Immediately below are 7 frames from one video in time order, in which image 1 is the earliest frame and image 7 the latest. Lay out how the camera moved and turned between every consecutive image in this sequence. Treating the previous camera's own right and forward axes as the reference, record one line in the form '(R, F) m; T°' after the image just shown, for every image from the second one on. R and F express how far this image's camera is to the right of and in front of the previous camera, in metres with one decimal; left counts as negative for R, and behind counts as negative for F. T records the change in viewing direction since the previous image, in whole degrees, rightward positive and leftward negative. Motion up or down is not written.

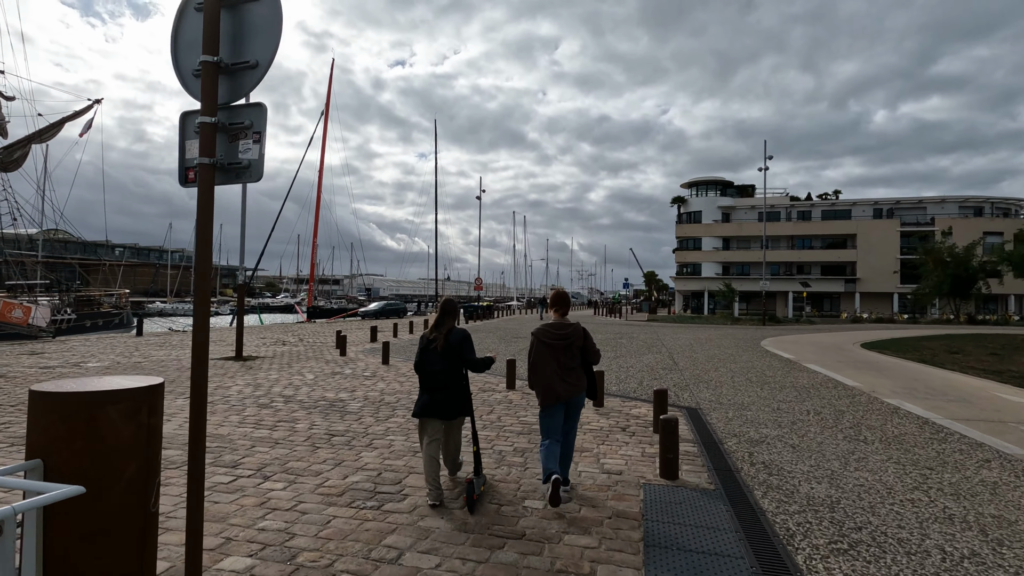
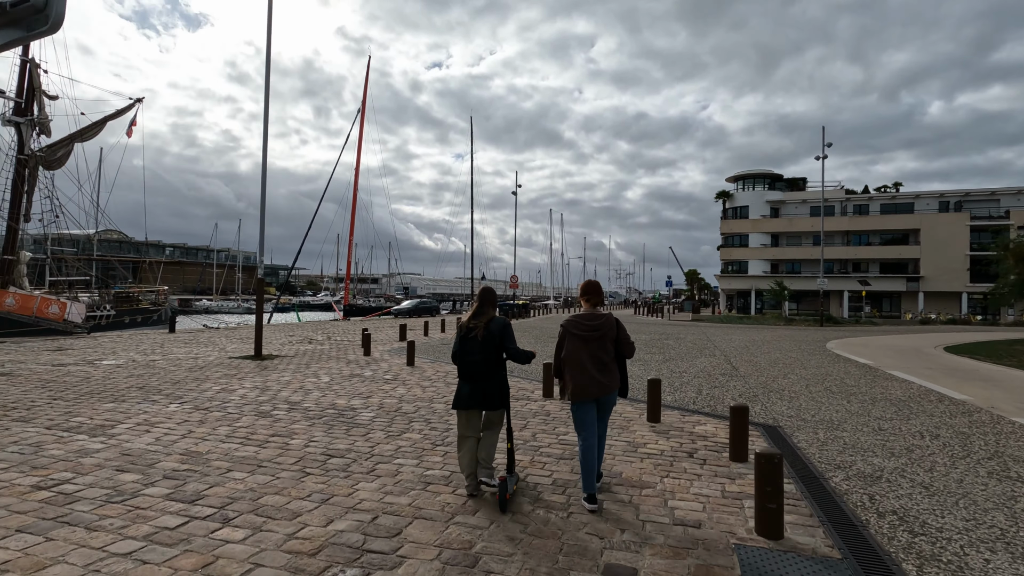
(0.0, +1.4) m; -4°
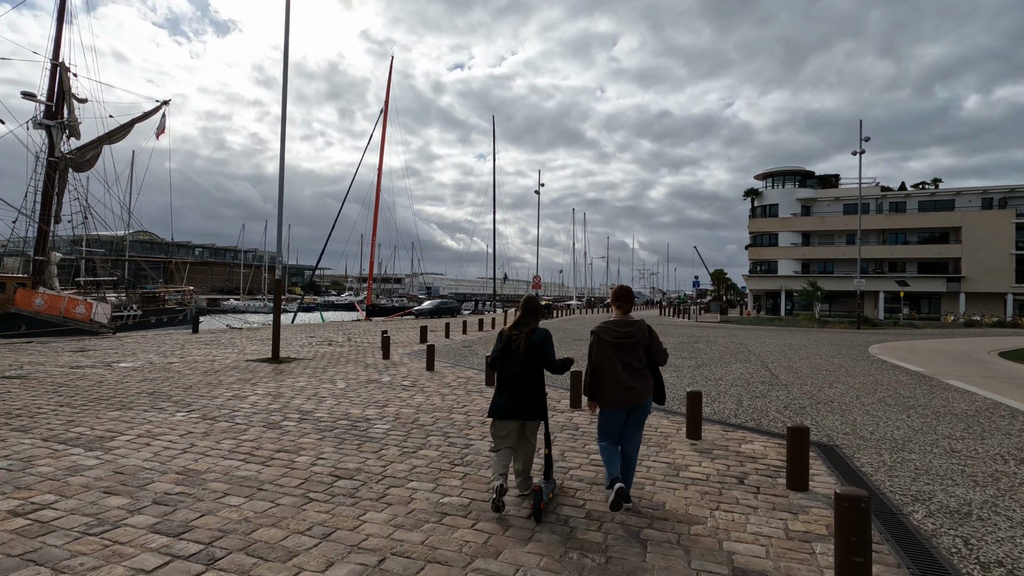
(0.0, +0.6) m; -2°
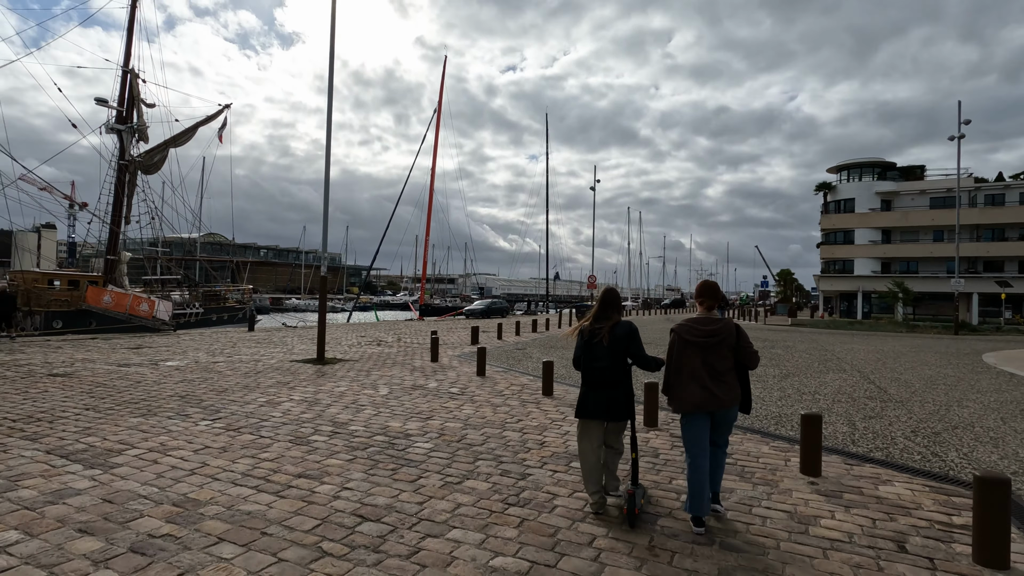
(-0.1, +1.1) m; -6°
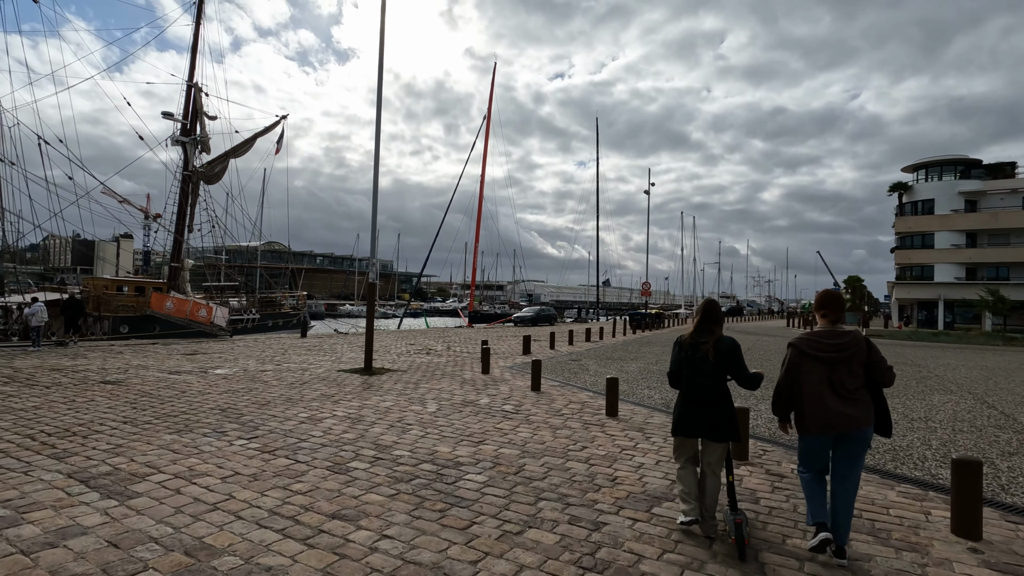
(-0.2, +0.8) m; -5°
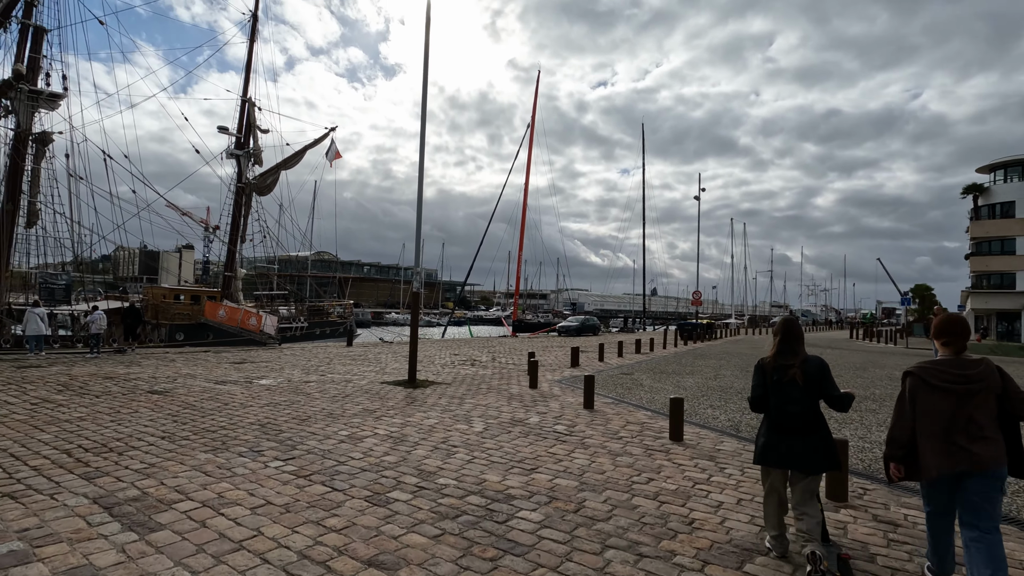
(-0.1, +0.6) m; -5°
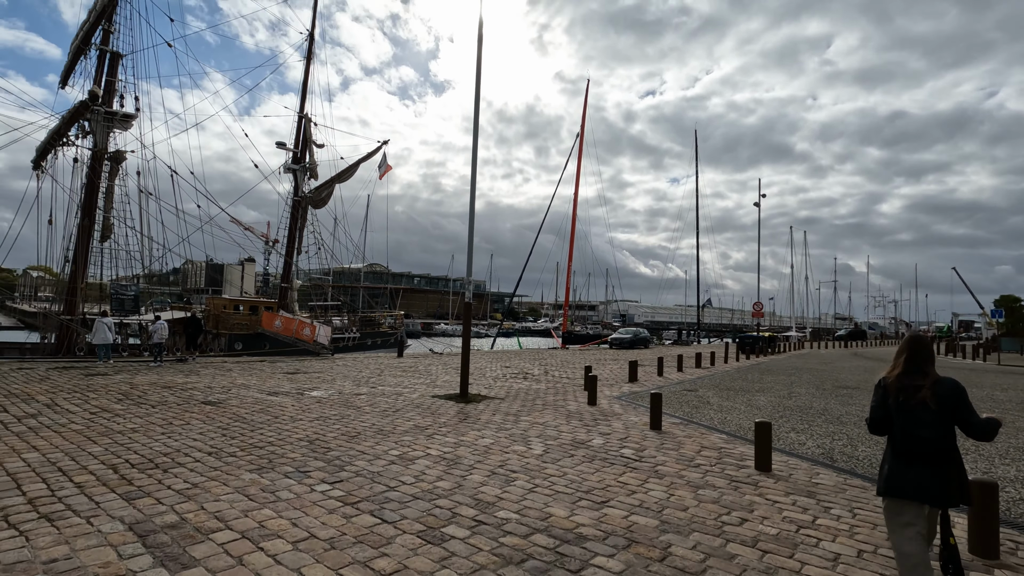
(-0.2, +0.6) m; -5°
